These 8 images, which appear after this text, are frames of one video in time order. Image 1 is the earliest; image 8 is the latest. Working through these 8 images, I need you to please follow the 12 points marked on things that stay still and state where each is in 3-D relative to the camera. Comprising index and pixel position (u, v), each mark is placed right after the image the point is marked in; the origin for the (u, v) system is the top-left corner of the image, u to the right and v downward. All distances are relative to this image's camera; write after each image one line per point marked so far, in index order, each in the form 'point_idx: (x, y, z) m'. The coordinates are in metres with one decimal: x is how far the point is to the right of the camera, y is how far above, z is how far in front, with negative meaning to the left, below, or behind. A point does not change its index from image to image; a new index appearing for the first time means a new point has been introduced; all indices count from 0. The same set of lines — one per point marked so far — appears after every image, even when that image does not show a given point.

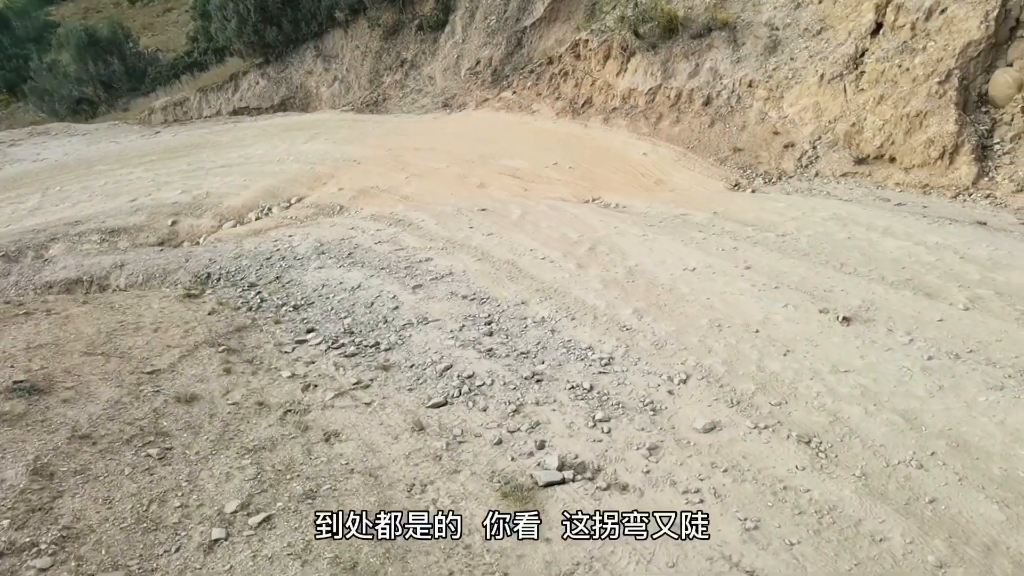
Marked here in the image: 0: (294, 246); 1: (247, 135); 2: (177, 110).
0: (-2.2, +0.4, +7.4) m
1: (-4.8, +2.8, +13.2) m
2: (-7.6, +4.0, +16.0) m
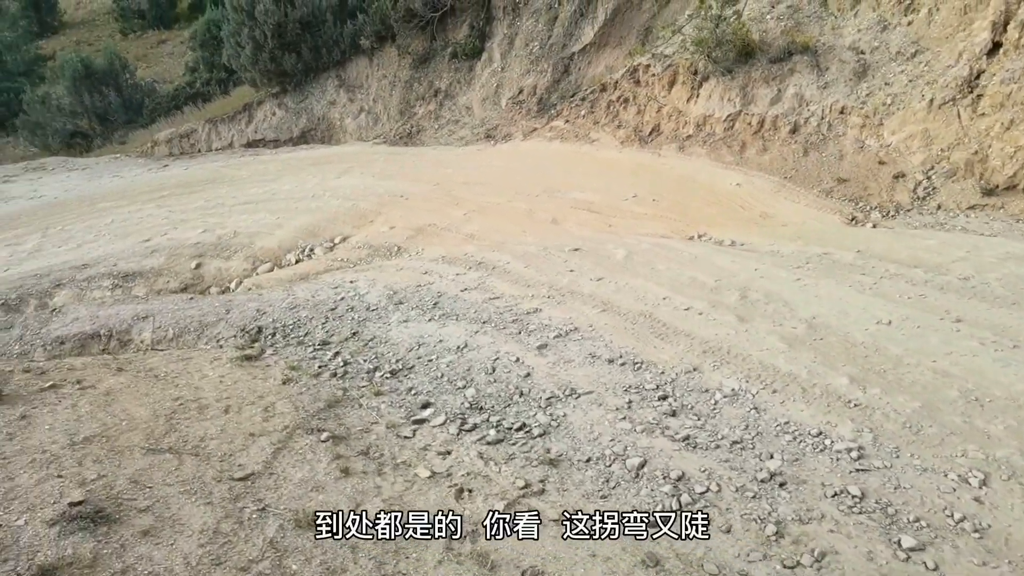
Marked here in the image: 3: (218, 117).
0: (-1.4, -0.1, +6.3) m
1: (-4.1, +2.0, +12.1) m
2: (-7.0, +3.0, +15.0) m
3: (-6.3, +3.6, +15.1) m
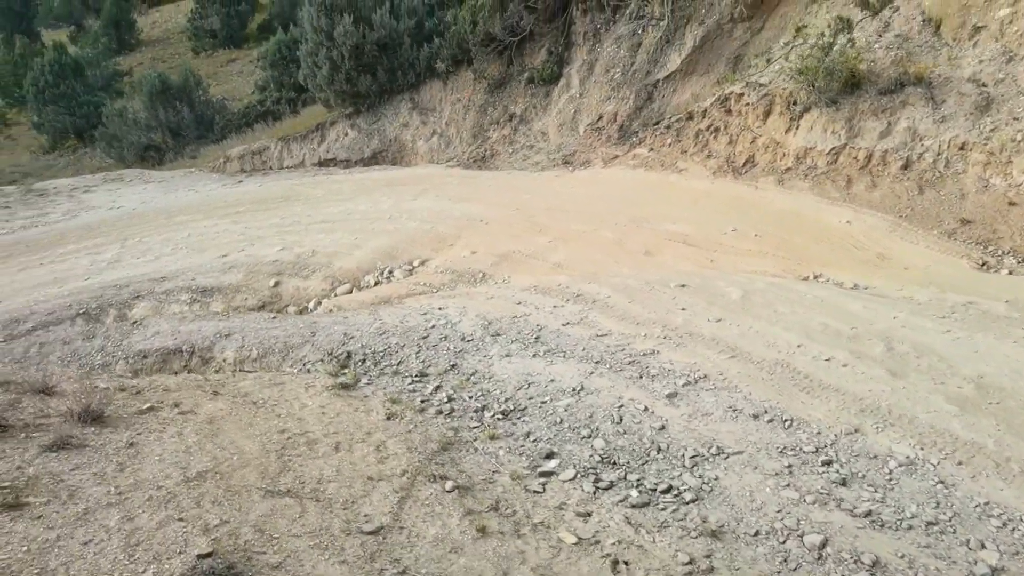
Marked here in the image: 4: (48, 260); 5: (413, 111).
0: (-0.5, -0.3, +6.0) m
1: (-2.9, +1.6, +12.1) m
2: (-5.5, +2.7, +15.1) m
3: (-4.8, +3.2, +15.2) m
4: (-7.2, +0.4, +10.9) m
5: (-2.0, +3.6, +14.4) m
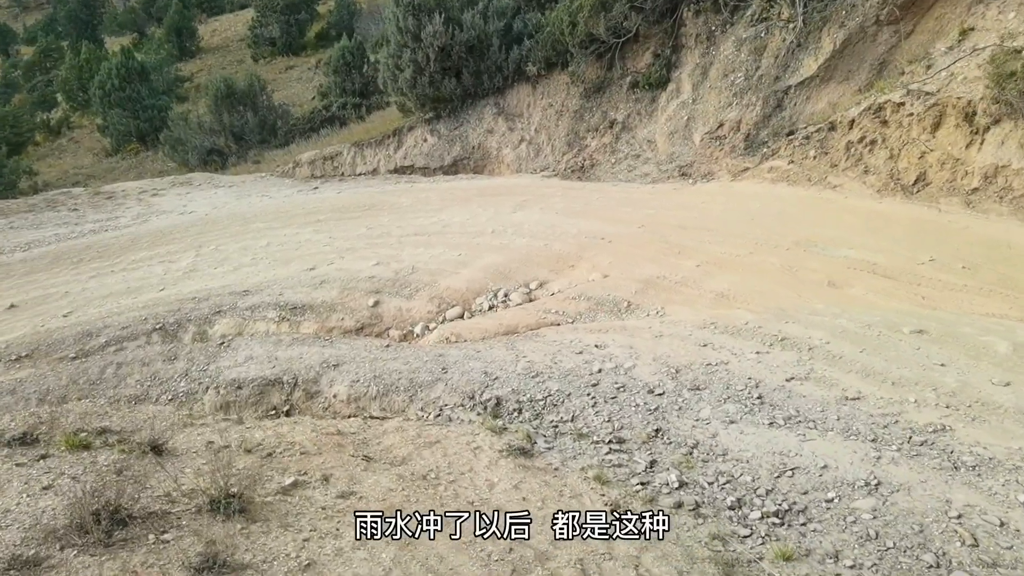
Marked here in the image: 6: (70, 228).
0: (+0.8, -0.6, +4.9) m
1: (-1.2, +1.3, +11.1) m
2: (-3.7, +2.5, +14.3) m
3: (-3.0, +3.0, +14.3) m
4: (-5.6, +0.3, +10.1) m
5: (-0.2, +3.2, +13.4) m
6: (-7.4, +1.0, +11.9) m
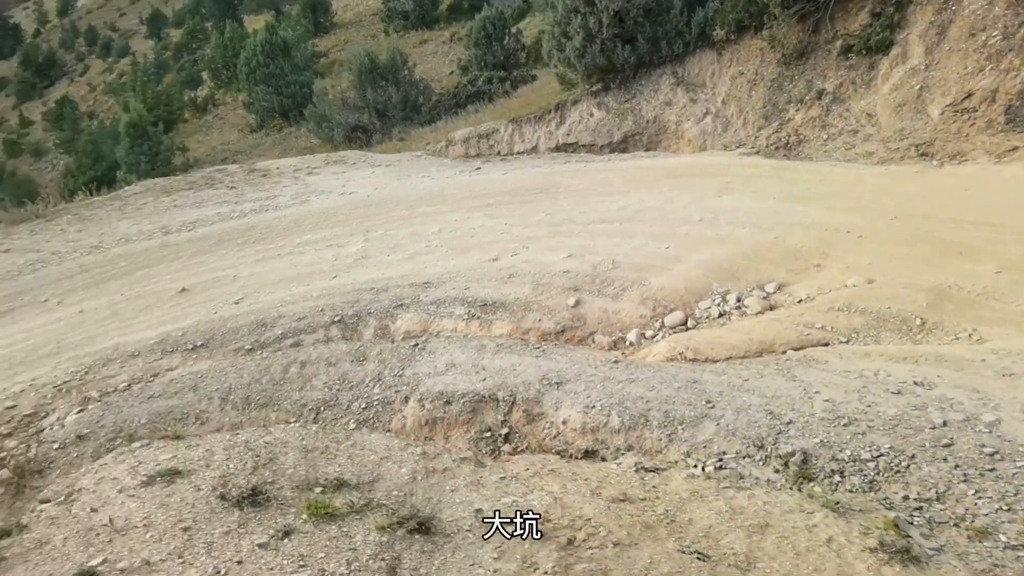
0: (+2.4, -0.7, +3.6) m
1: (+1.4, +1.5, +10.0) m
2: (-0.5, +2.7, +13.4) m
3: (+0.2, +3.2, +13.3) m
4: (-3.1, +0.5, +9.7) m
5: (+2.8, +3.4, +12.1) m
6: (-4.6, +1.3, +11.7) m
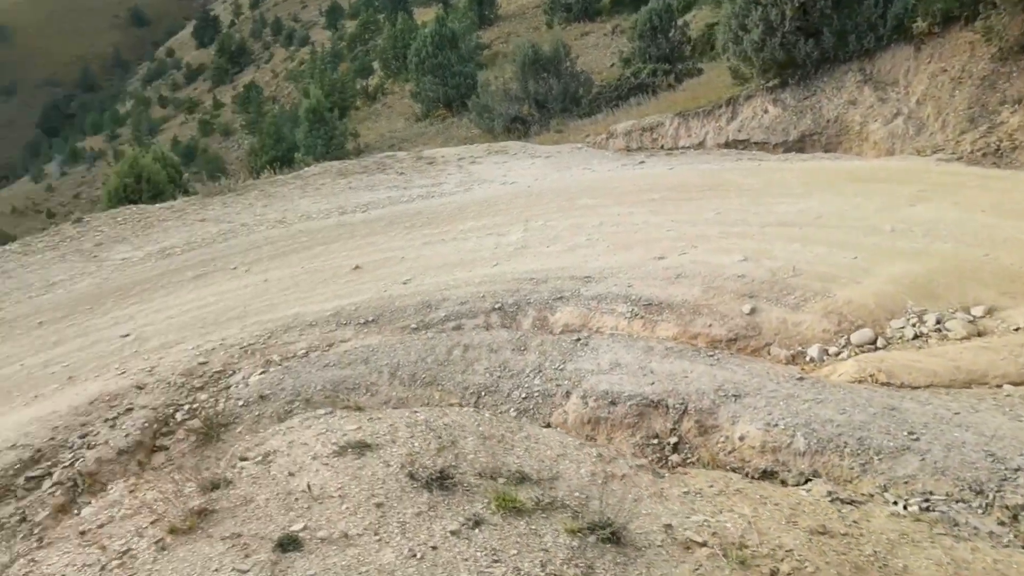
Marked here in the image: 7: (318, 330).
0: (+3.3, -0.9, +2.9) m
1: (+3.6, +1.3, +9.3) m
2: (+2.5, +2.8, +13.1) m
3: (+3.2, +3.2, +12.8) m
4: (-0.9, +0.7, +9.9) m
5: (+5.5, +3.2, +11.1) m
6: (-1.9, +1.7, +12.2) m
7: (-2.1, -0.5, +7.8) m
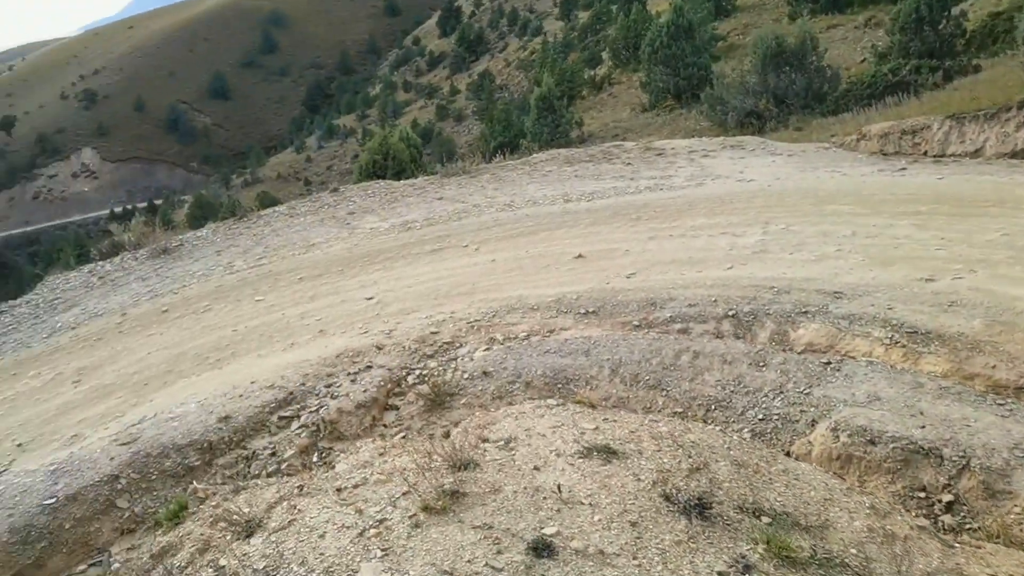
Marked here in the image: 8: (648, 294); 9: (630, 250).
0: (+4.1, -1.3, +1.7) m
1: (+6.4, +0.8, +7.7) m
2: (+6.6, +2.4, +11.5) m
3: (+7.2, +2.7, +11.1) m
4: (+2.2, +0.7, +9.5) m
5: (+8.9, +2.4, +8.8) m
6: (+2.0, +1.8, +11.9) m
7: (+0.3, -0.3, +7.8) m
8: (+1.5, -0.1, +7.8) m
9: (+1.5, +0.5, +9.2) m
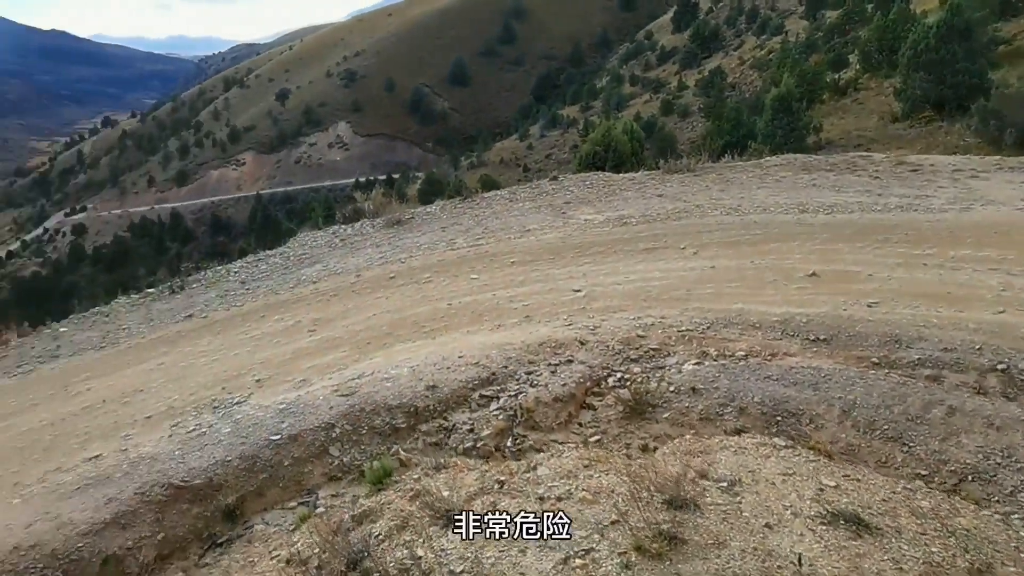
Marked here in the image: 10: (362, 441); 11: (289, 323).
0: (+4.3, -1.9, +0.2) m
1: (+8.4, -0.1, +5.3) m
2: (+9.8, +1.3, +8.9) m
3: (+10.4, +1.6, +8.3) m
4: (+4.9, +0.3, +8.2) m
5: (+11.3, +1.1, +5.6) m
6: (+5.5, +1.3, +10.6) m
7: (+2.5, -0.5, +7.1) m
8: (+3.7, -0.4, +6.8) m
9: (+4.1, +0.1, +8.1) m
10: (-1.4, -1.4, +6.5) m
11: (-2.7, -0.4, +8.8) m
